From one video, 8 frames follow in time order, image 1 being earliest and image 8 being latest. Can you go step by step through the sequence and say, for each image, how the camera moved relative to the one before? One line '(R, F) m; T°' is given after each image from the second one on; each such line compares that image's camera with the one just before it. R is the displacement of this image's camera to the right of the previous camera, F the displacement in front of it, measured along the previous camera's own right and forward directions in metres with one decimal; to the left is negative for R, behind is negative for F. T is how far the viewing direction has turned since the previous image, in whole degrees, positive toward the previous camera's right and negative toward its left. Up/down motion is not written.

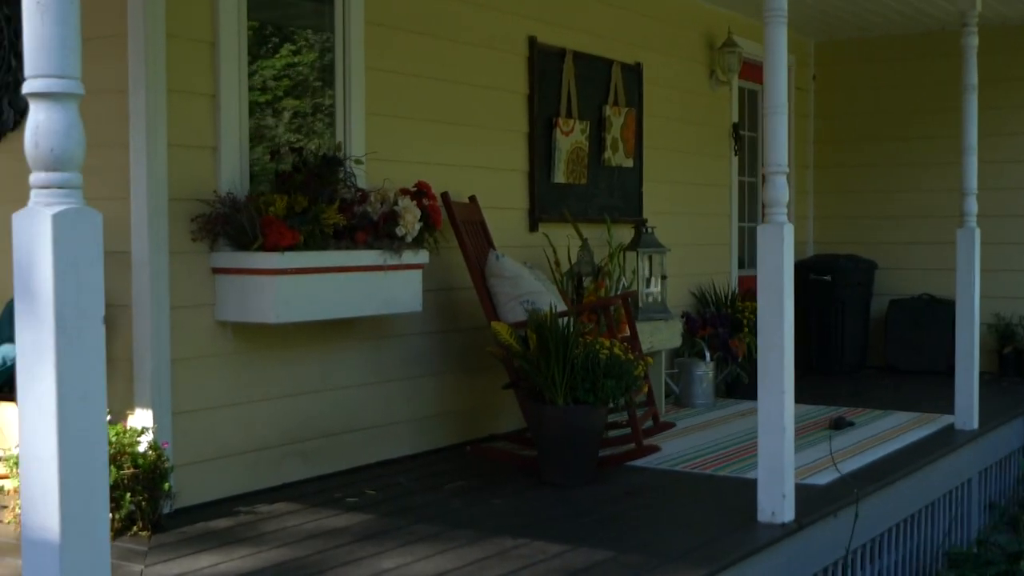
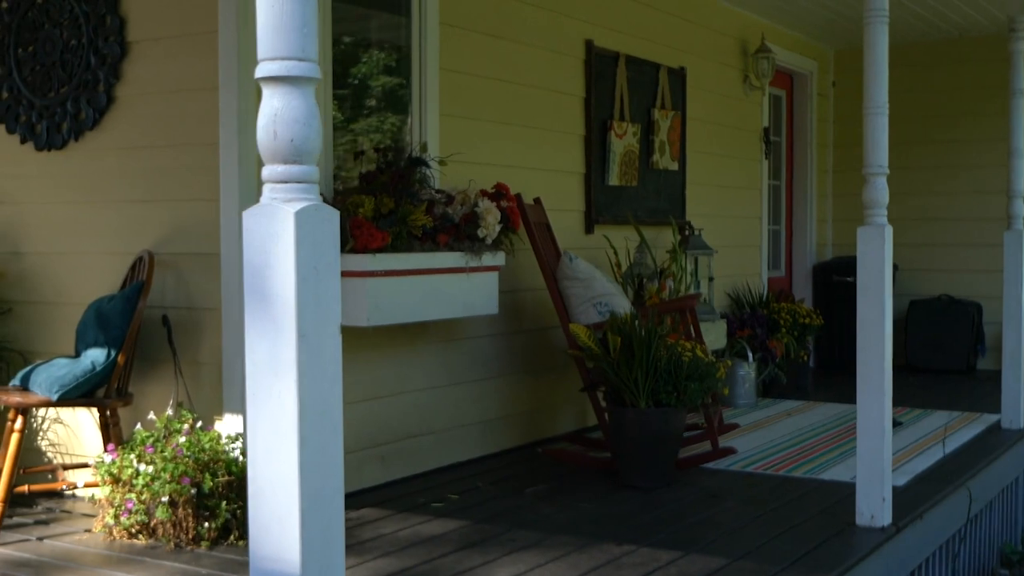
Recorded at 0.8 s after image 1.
(-0.4, +0.1) m; +1°
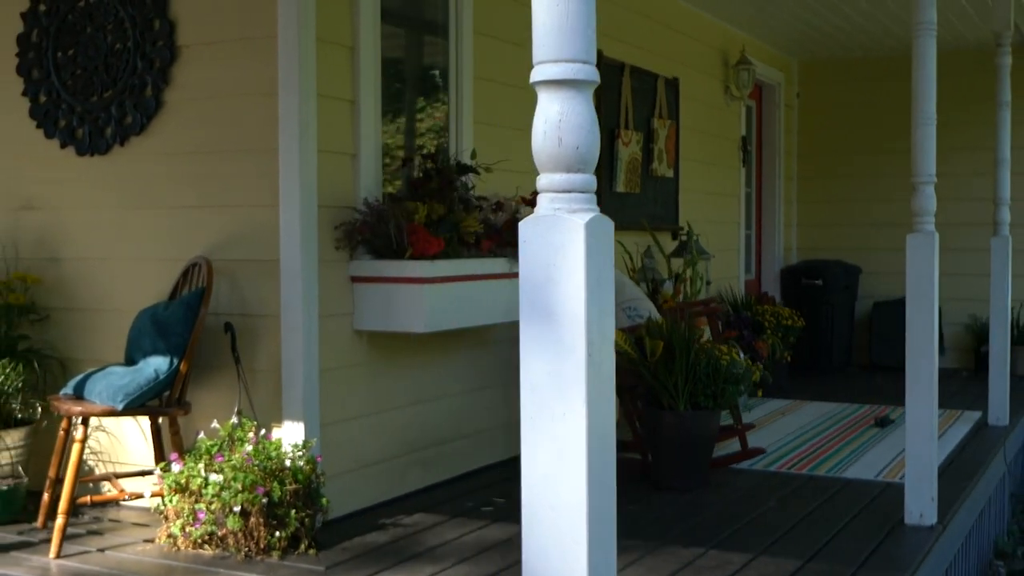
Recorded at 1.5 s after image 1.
(-0.4, 0.0) m; +4°
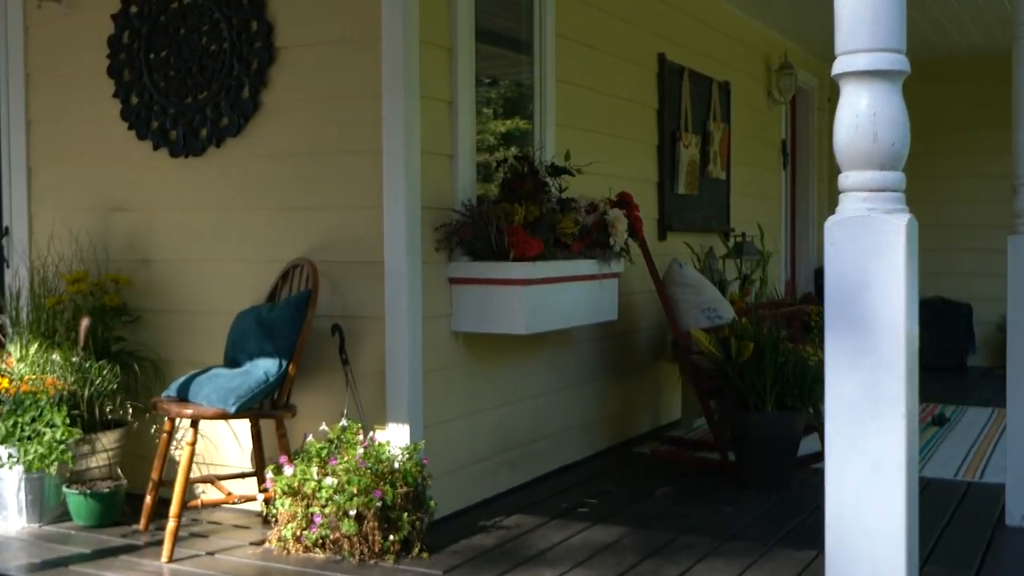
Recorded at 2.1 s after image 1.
(-0.4, 0.0) m; 0°
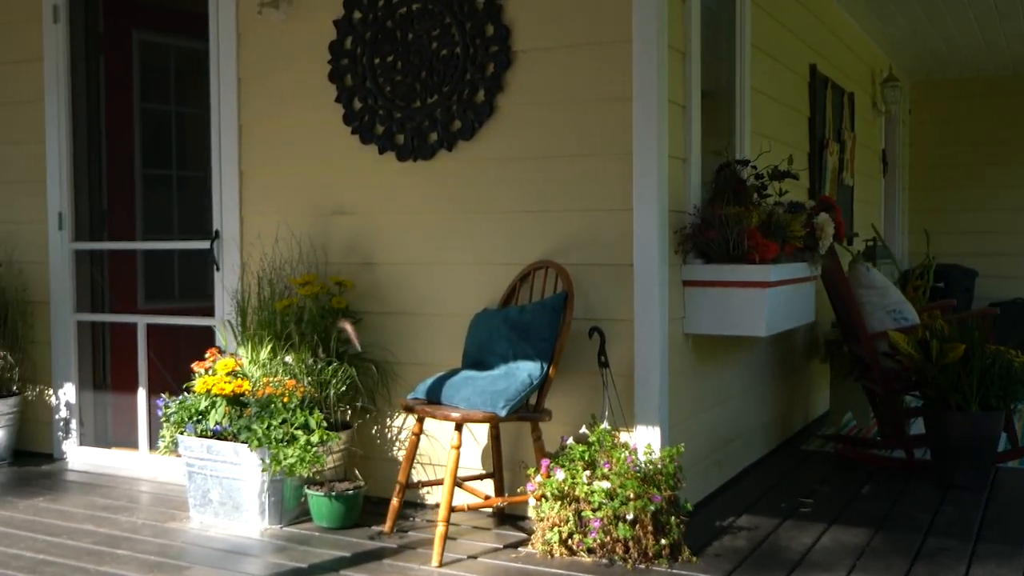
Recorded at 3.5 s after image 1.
(-0.8, 0.0) m; -1°
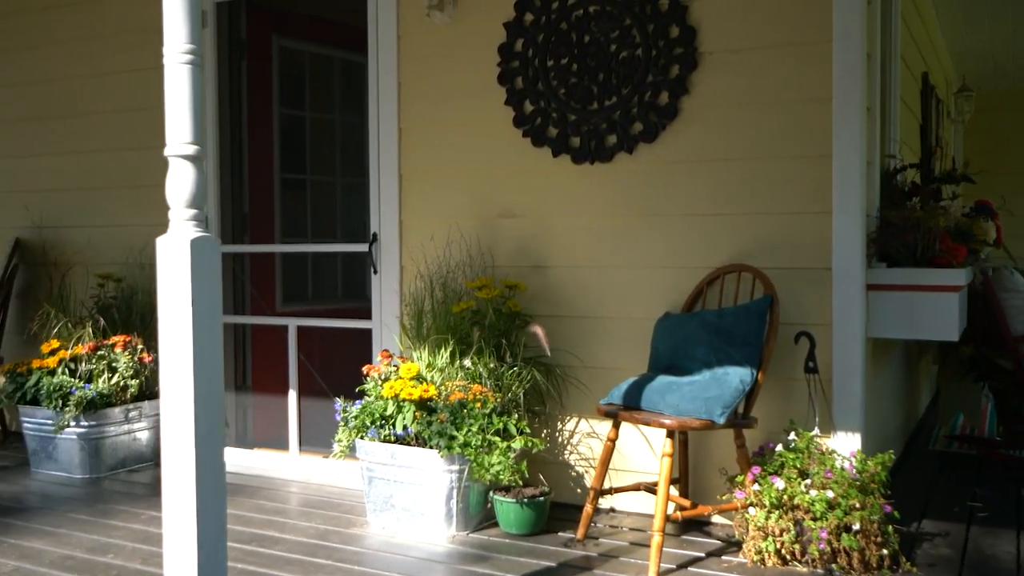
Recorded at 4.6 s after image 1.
(-0.6, 0.0) m; -1°
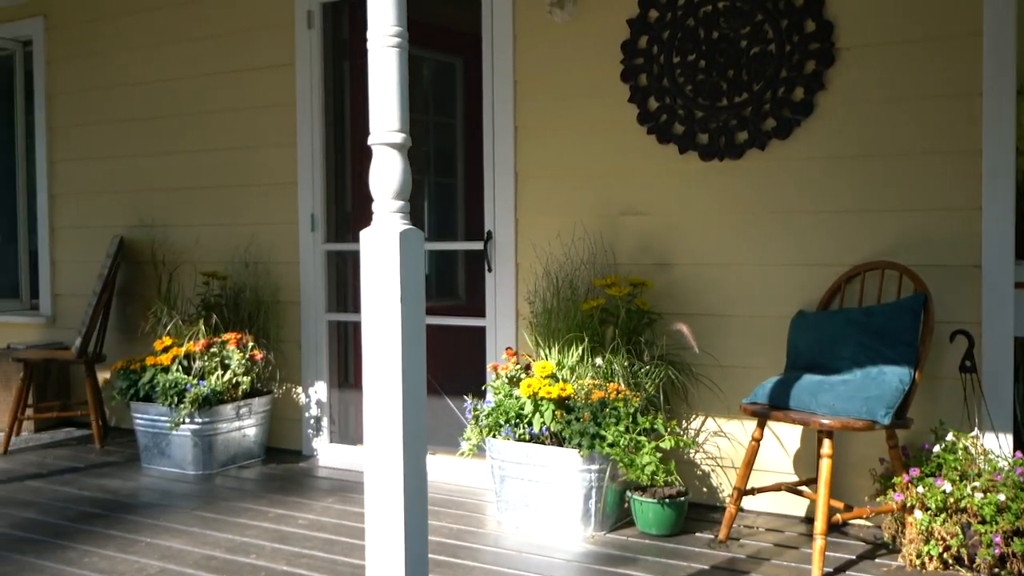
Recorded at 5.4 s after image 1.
(-0.4, 0.0) m; -2°
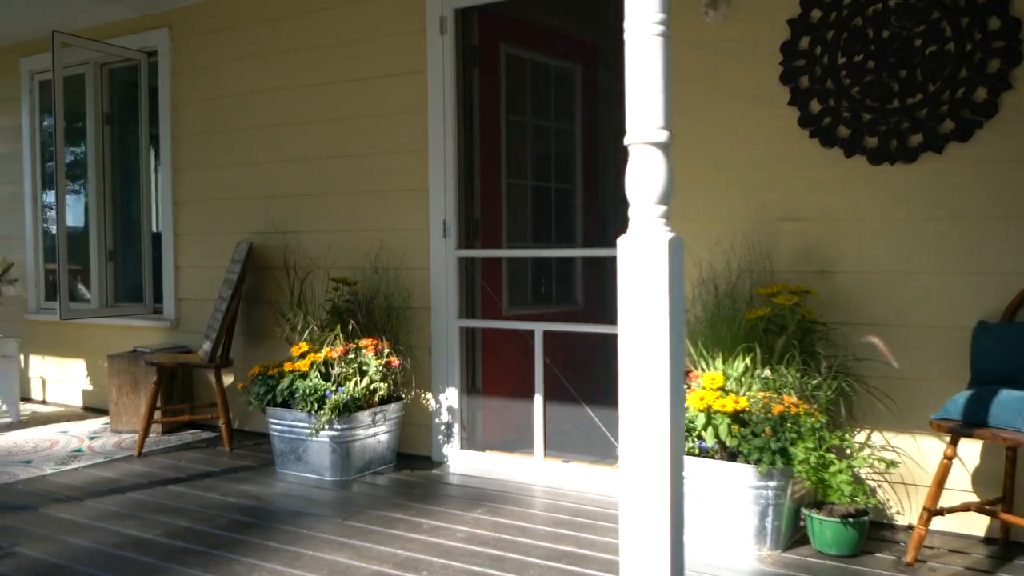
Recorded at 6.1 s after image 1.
(-0.4, +0.1) m; -4°
